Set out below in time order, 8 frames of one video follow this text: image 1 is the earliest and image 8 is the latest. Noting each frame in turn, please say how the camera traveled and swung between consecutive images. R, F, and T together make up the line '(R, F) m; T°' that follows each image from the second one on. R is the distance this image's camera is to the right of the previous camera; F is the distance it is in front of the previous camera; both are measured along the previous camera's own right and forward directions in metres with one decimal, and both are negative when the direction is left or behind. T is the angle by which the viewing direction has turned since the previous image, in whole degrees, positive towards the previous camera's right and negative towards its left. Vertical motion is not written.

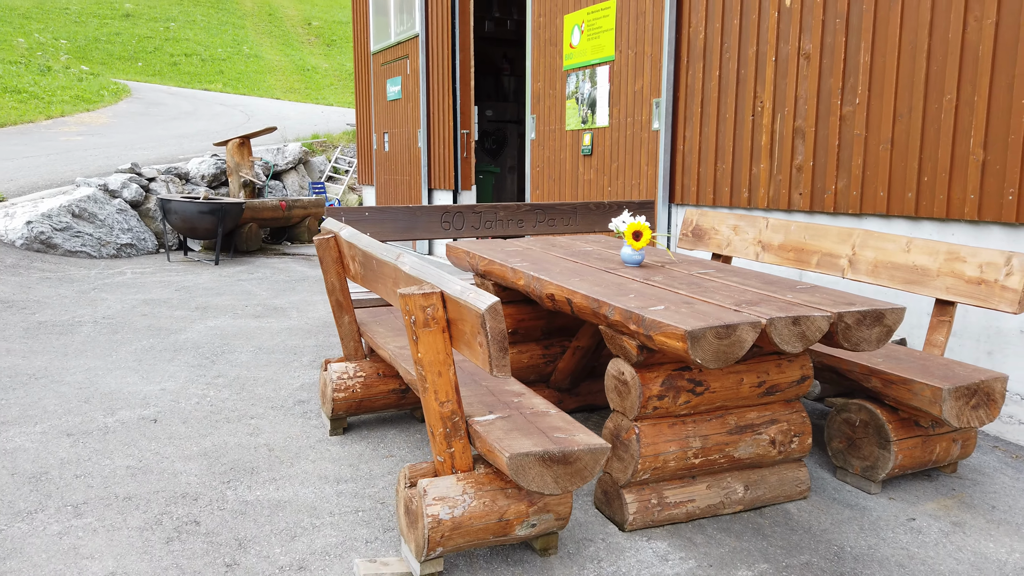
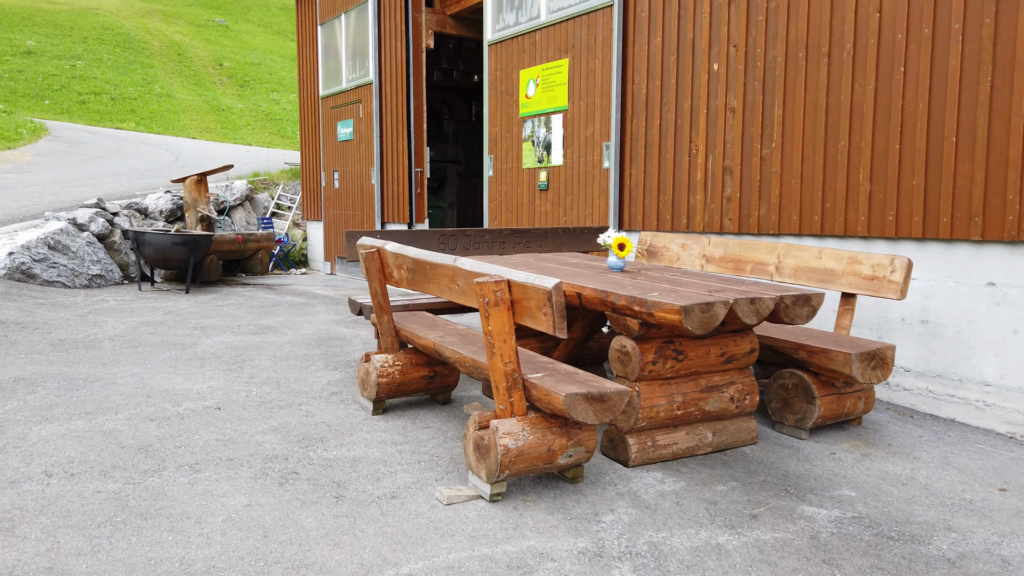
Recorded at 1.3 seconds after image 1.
(-0.5, -0.7) m; +7°
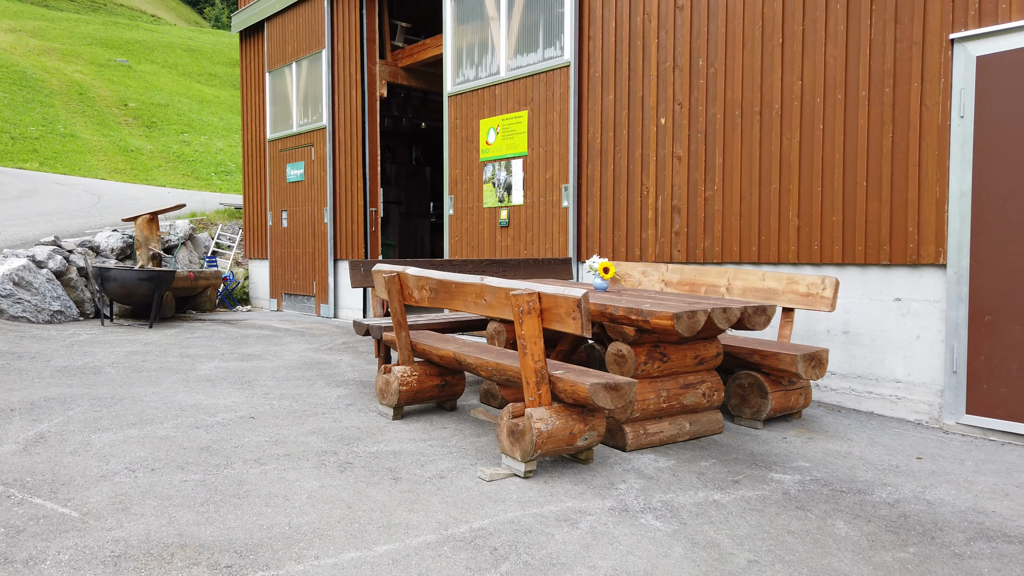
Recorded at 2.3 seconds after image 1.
(-0.6, -0.6) m; +7°
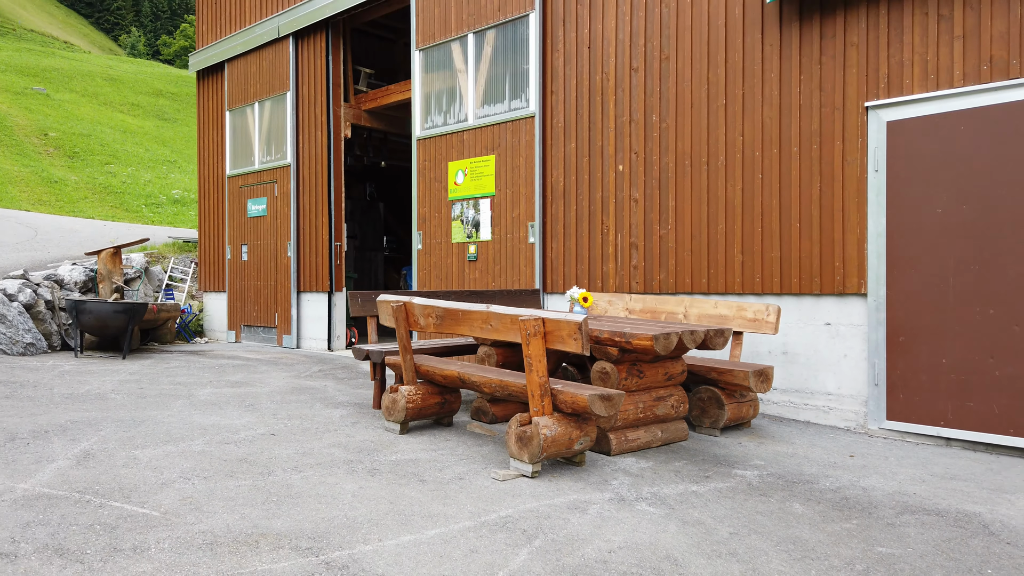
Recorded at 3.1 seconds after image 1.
(-0.4, -0.6) m; +6°
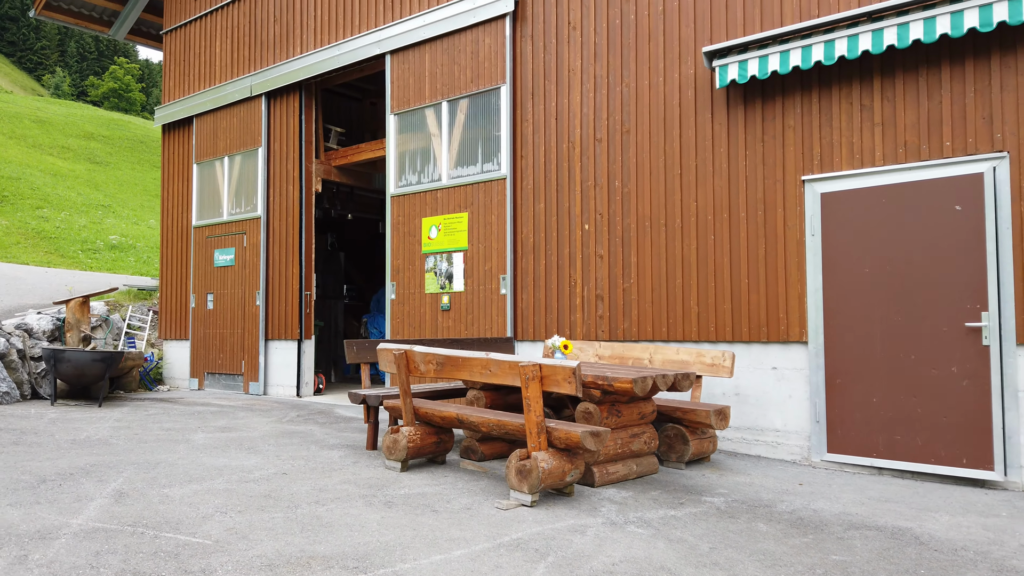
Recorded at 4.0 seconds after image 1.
(-0.4, -0.6) m; +5°
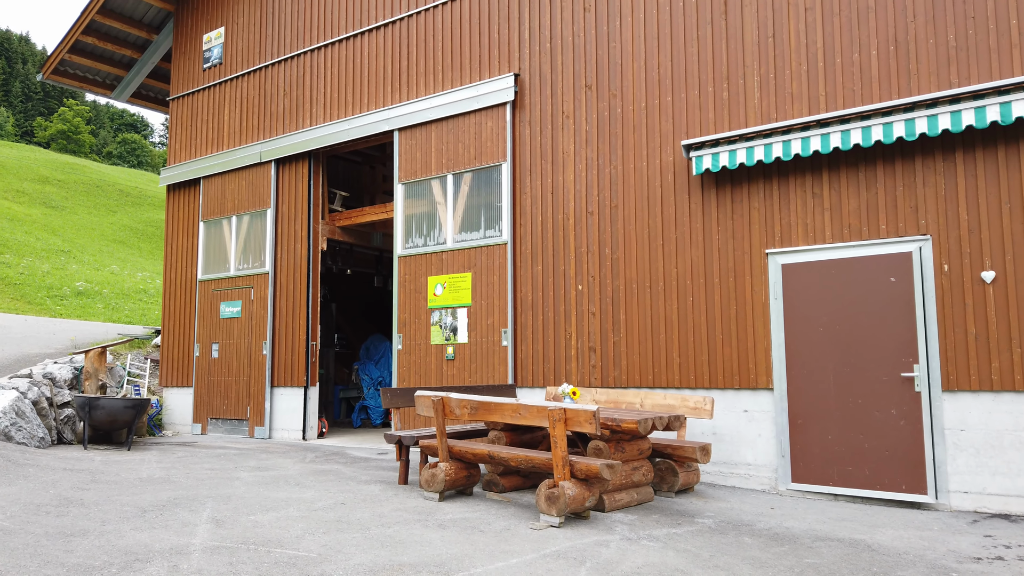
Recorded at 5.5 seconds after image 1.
(-0.6, -1.0) m; +4°
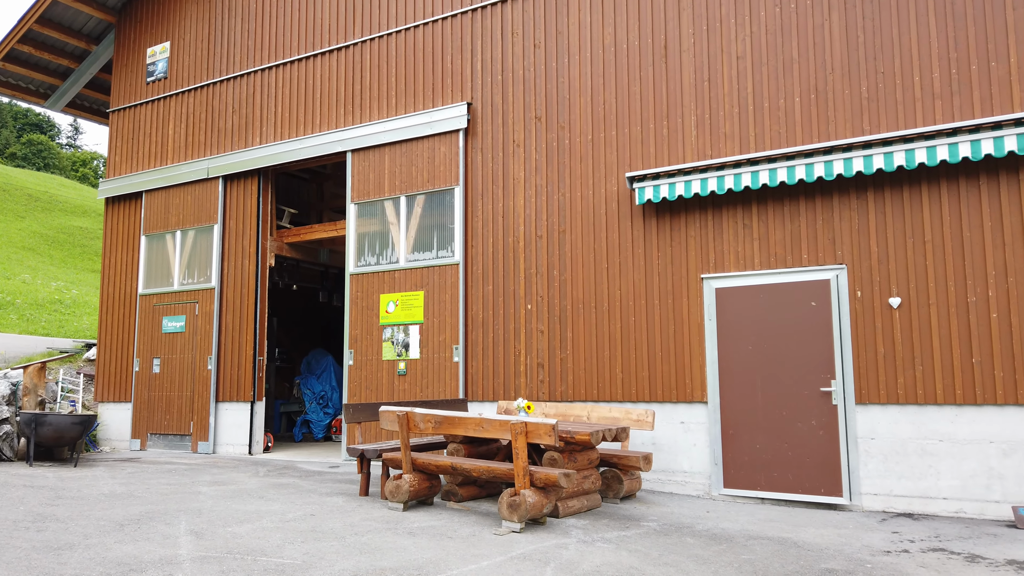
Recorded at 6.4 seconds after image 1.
(-0.3, -0.4) m; +6°
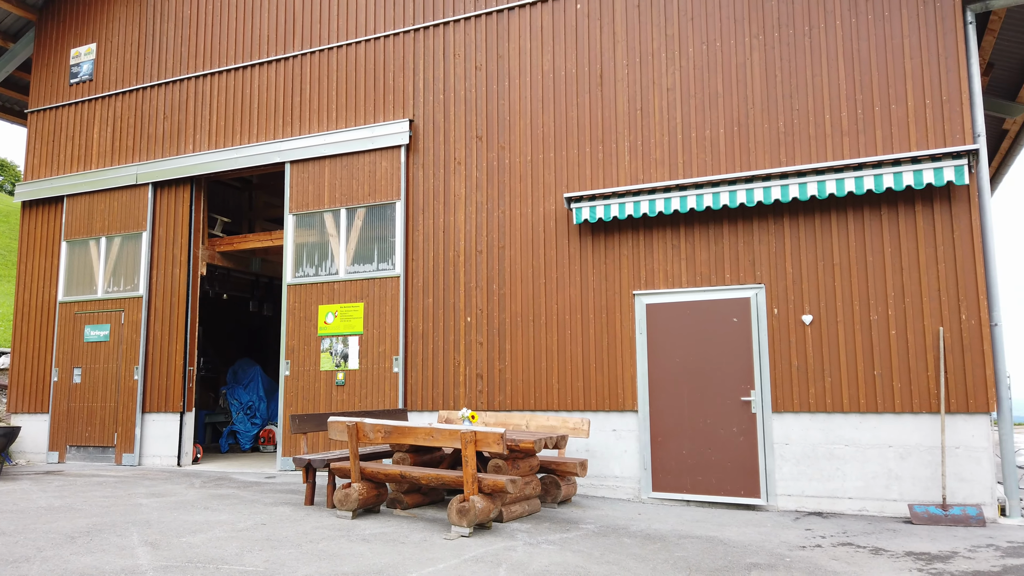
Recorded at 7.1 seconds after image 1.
(-0.3, -0.3) m; +6°
